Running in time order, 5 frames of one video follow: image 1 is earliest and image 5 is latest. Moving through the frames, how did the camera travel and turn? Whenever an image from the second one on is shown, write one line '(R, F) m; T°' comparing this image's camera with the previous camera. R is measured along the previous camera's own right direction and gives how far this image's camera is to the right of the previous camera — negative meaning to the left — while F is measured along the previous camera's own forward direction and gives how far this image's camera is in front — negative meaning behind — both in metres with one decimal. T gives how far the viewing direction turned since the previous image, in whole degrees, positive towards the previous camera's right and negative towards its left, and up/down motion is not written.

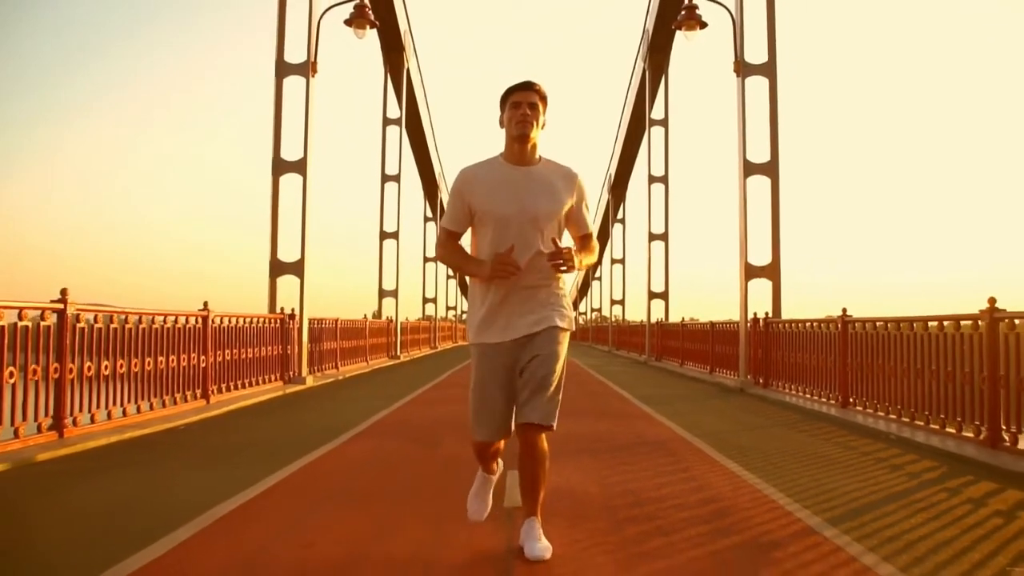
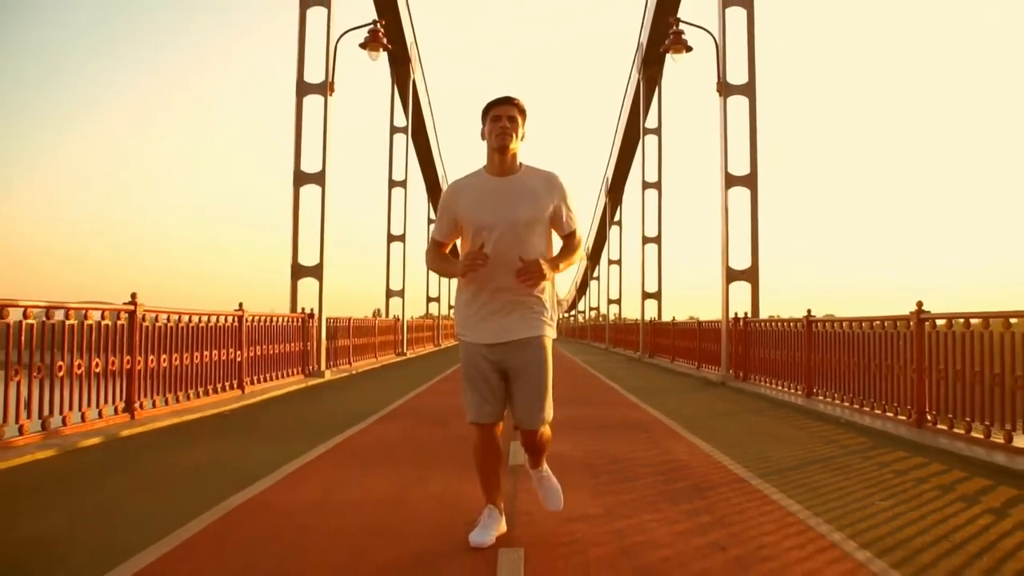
(0.0, -0.7) m; 0°
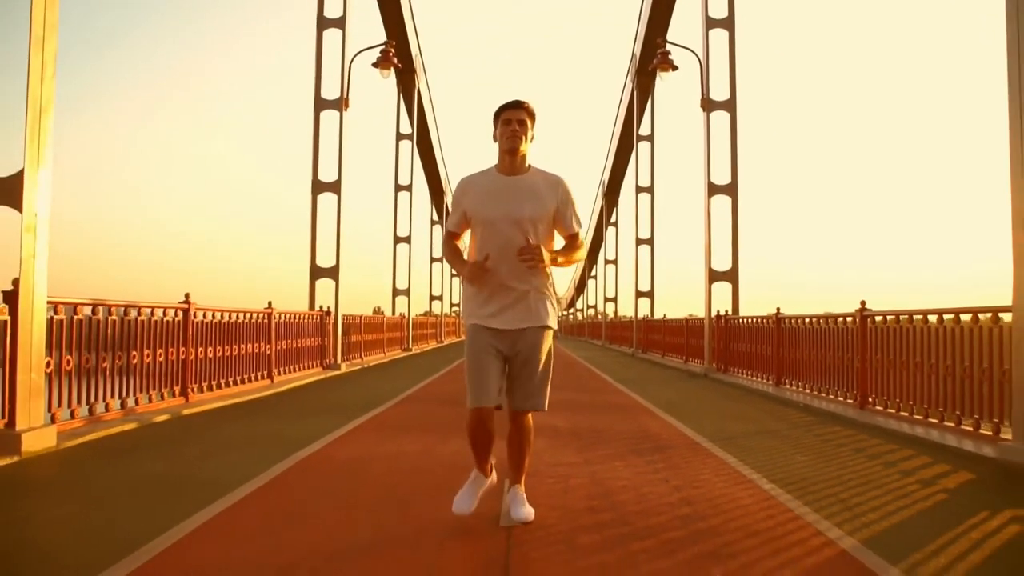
(0.0, -0.8) m; 0°
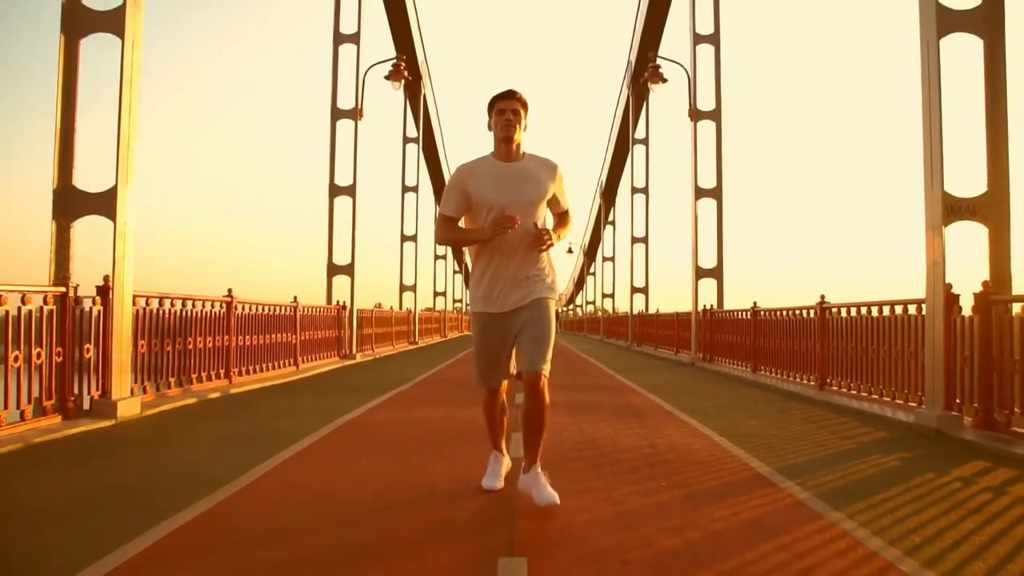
(0.0, -0.8) m; 0°
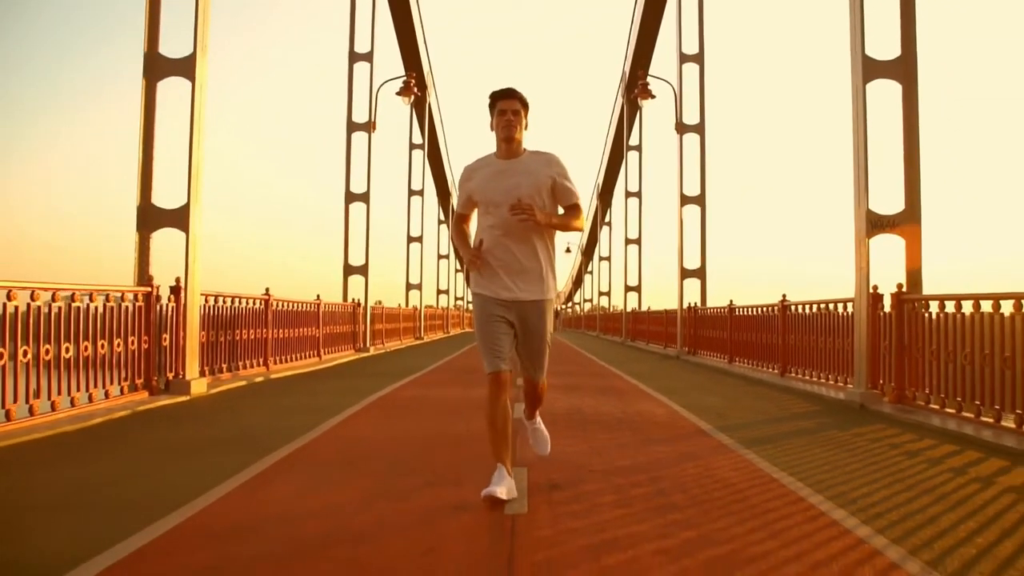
(0.0, -0.9) m; 0°
